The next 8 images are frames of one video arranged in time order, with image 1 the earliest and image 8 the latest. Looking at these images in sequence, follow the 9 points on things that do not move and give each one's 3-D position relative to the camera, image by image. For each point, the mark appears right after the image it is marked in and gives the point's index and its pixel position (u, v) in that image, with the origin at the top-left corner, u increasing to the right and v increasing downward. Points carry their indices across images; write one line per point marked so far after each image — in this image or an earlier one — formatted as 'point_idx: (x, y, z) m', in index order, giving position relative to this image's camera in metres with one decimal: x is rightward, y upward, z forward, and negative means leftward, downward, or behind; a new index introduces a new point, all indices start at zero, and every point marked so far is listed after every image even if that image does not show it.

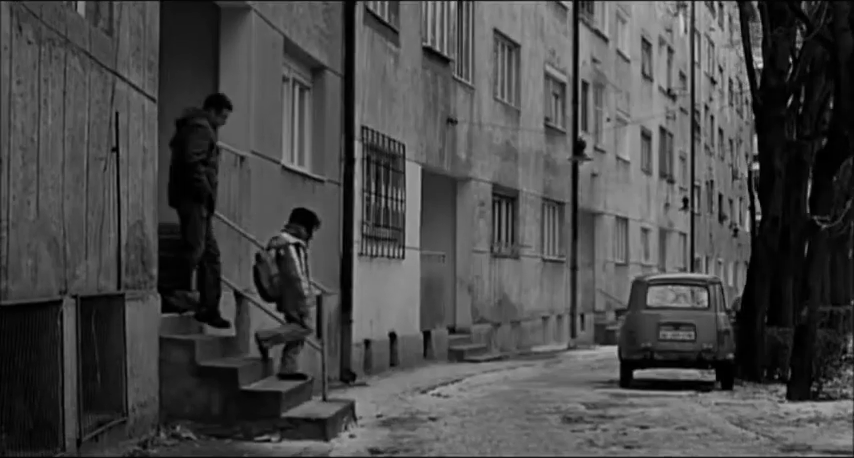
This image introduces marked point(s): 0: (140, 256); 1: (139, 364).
0: (-2.2, -0.2, +11.0) m
1: (-2.2, -1.0, +10.8) m
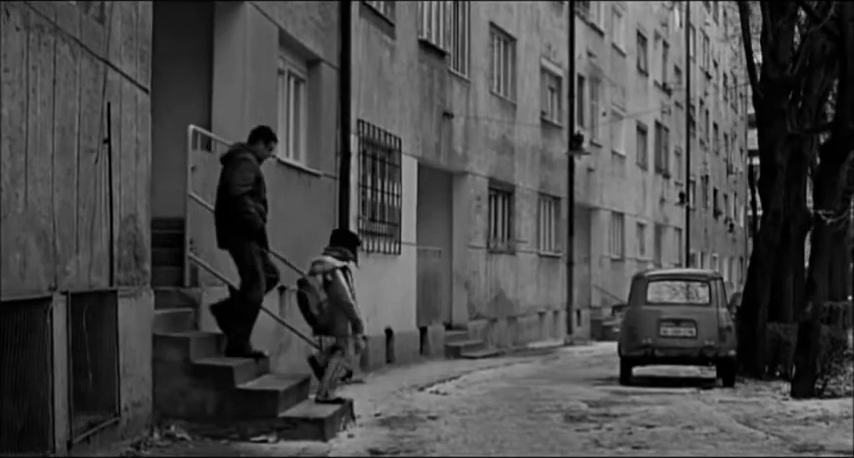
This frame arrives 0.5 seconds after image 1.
0: (-2.2, -0.2, +10.7) m
1: (-2.2, -1.0, +10.5) m
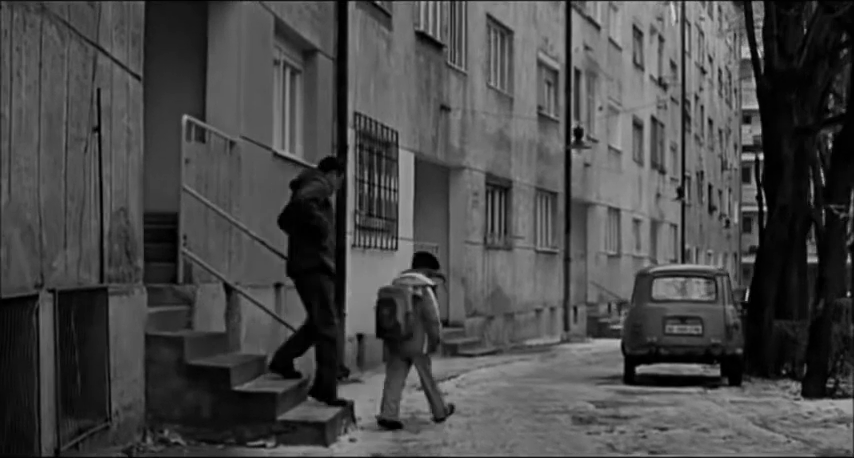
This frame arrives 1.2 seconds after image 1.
0: (-2.2, -0.1, +10.2) m
1: (-2.1, -1.0, +10.0) m
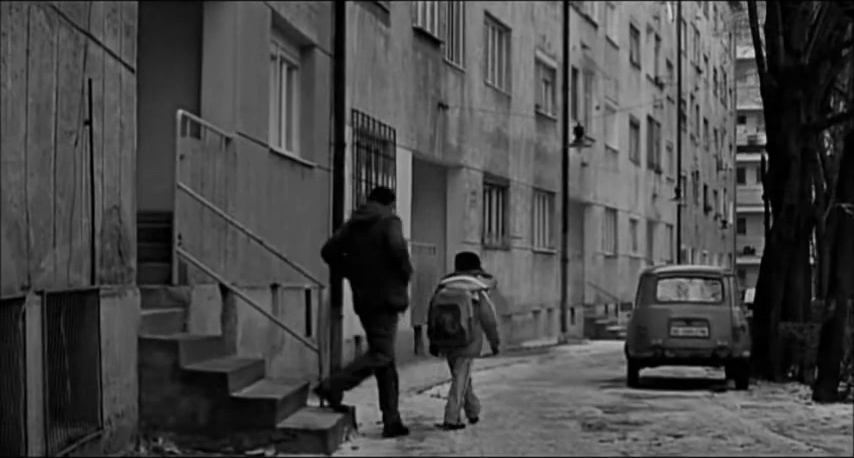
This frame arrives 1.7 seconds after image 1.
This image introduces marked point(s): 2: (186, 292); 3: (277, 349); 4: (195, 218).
0: (-2.1, -0.1, +9.8) m
1: (-2.1, -0.9, +9.5) m
2: (-2.0, -0.5, +12.0) m
3: (-1.6, -1.3, +15.3) m
4: (-2.0, +0.1, +12.4) m
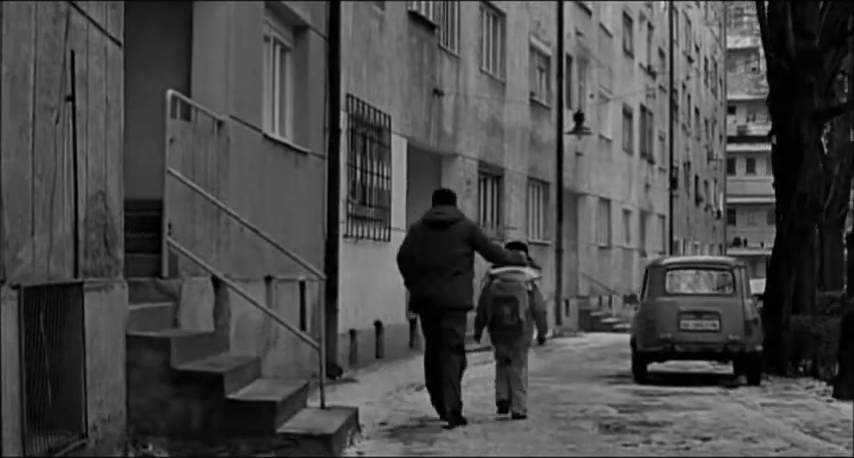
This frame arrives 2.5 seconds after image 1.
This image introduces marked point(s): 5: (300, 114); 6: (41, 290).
0: (-2.1, 0.0, +9.0) m
1: (-2.0, -0.9, +8.8) m
2: (-2.0, -0.5, +11.2) m
3: (-1.6, -1.2, +14.5) m
4: (-2.0, +0.2, +11.6) m
5: (-1.5, +1.4, +16.7) m
6: (-2.1, -0.3, +7.6) m
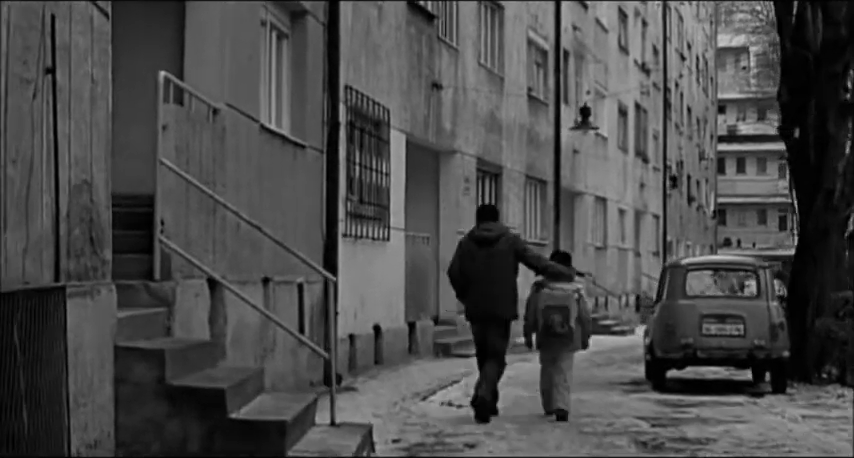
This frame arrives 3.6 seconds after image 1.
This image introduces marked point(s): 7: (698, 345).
0: (-1.9, 0.0, +8.0) m
1: (-1.9, -0.8, +7.7) m
2: (-1.9, -0.4, +10.2) m
3: (-1.5, -1.2, +13.5) m
4: (-1.8, +0.2, +10.6) m
5: (-1.4, +1.4, +15.7) m
6: (-1.9, -0.3, +6.6) m
7: (+3.0, -1.3, +15.9) m
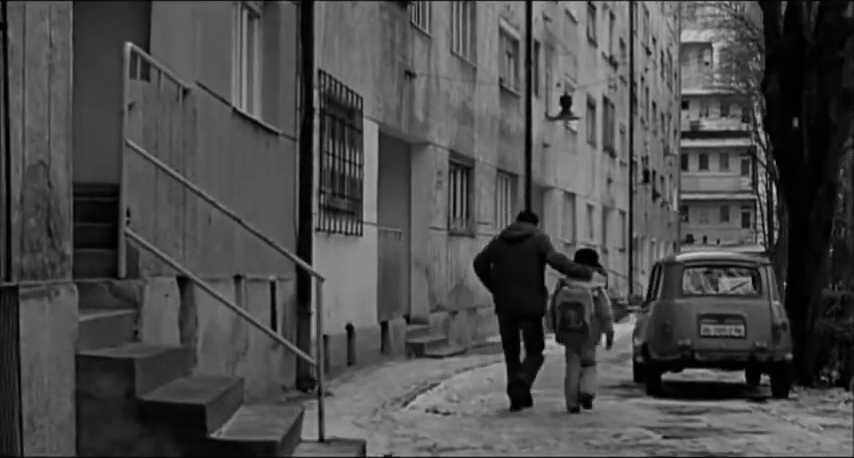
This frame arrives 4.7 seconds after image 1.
0: (-1.9, 0.0, +6.9) m
1: (-1.8, -0.8, +6.6) m
2: (-1.9, -0.4, +9.1) m
3: (-1.6, -1.1, +12.4) m
4: (-1.9, +0.3, +9.5) m
5: (-1.6, +1.5, +14.6) m
6: (-1.8, -0.3, +5.5) m
7: (+2.8, -1.2, +15.0) m
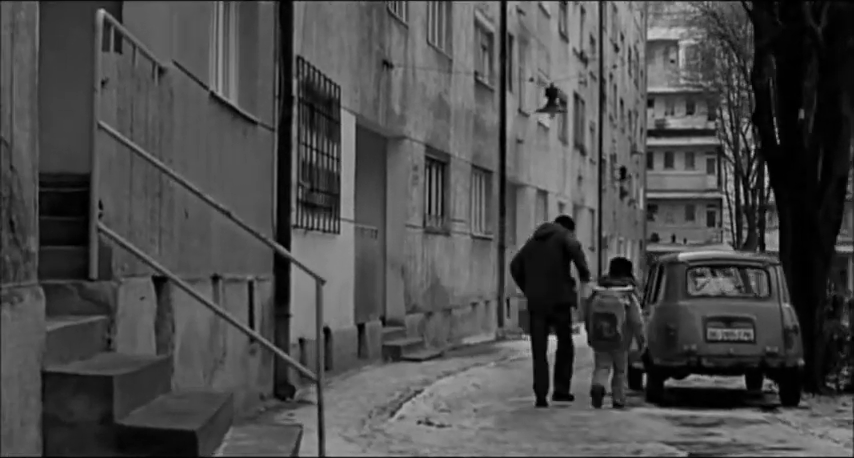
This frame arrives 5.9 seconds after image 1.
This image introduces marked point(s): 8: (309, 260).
0: (-1.7, +0.1, +5.8) m
1: (-1.7, -0.8, +5.6) m
2: (-1.8, -0.3, +8.0) m
3: (-1.7, -1.1, +11.3) m
4: (-1.8, +0.3, +8.4) m
5: (-1.7, +1.5, +13.6) m
6: (-1.6, -0.2, +4.4) m
7: (+2.7, -1.2, +14.0) m
8: (-1.4, -0.4, +16.5) m
